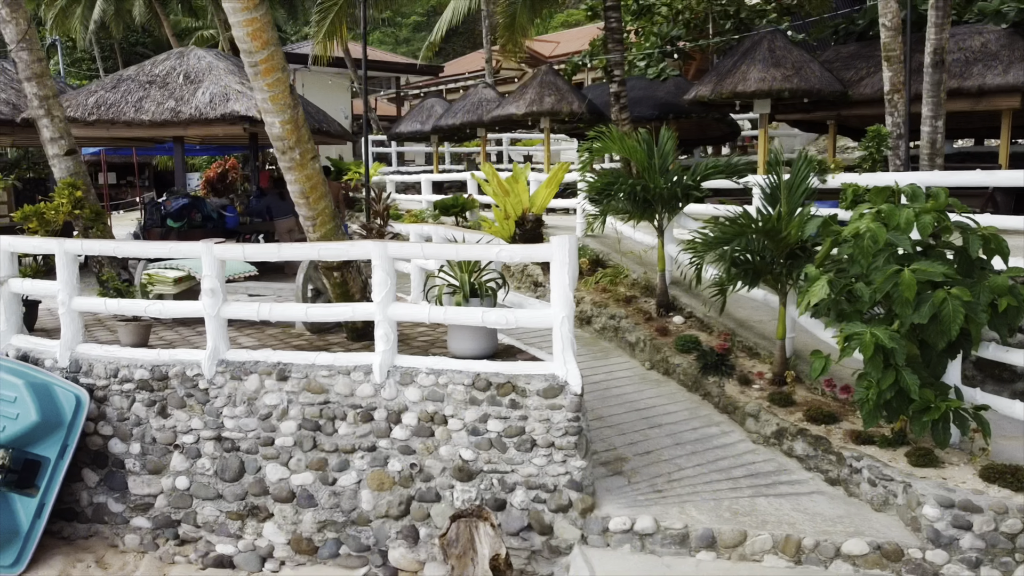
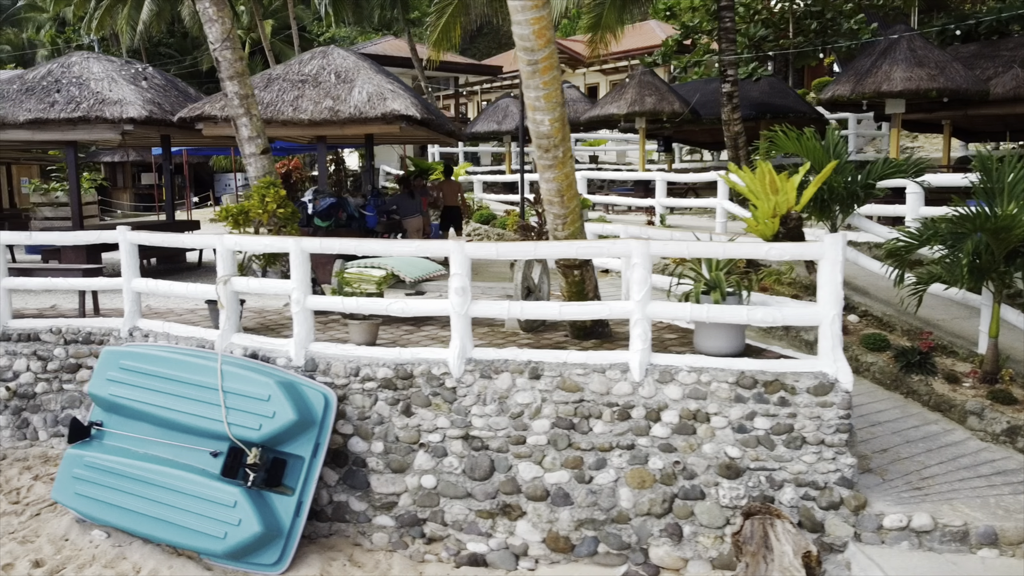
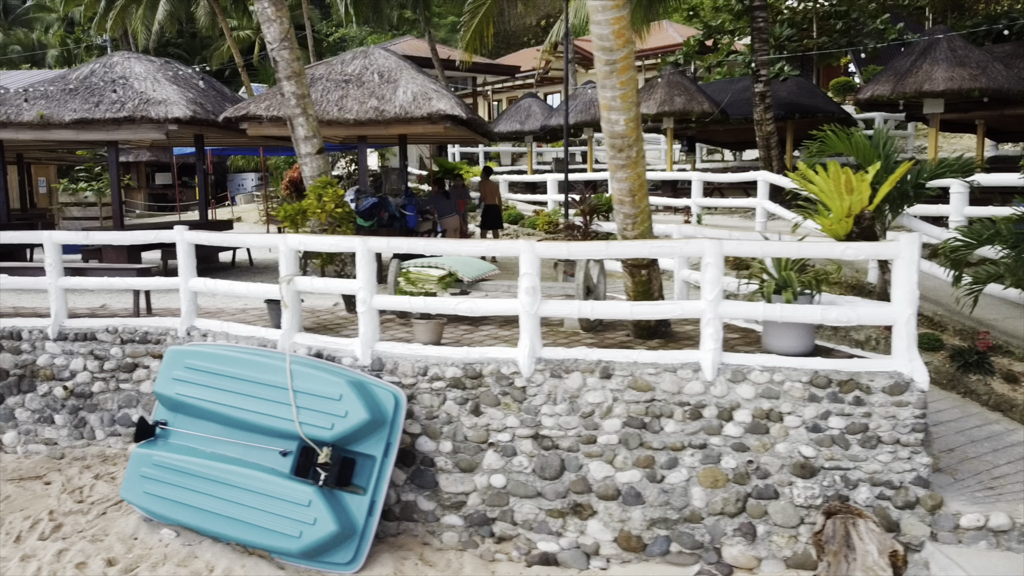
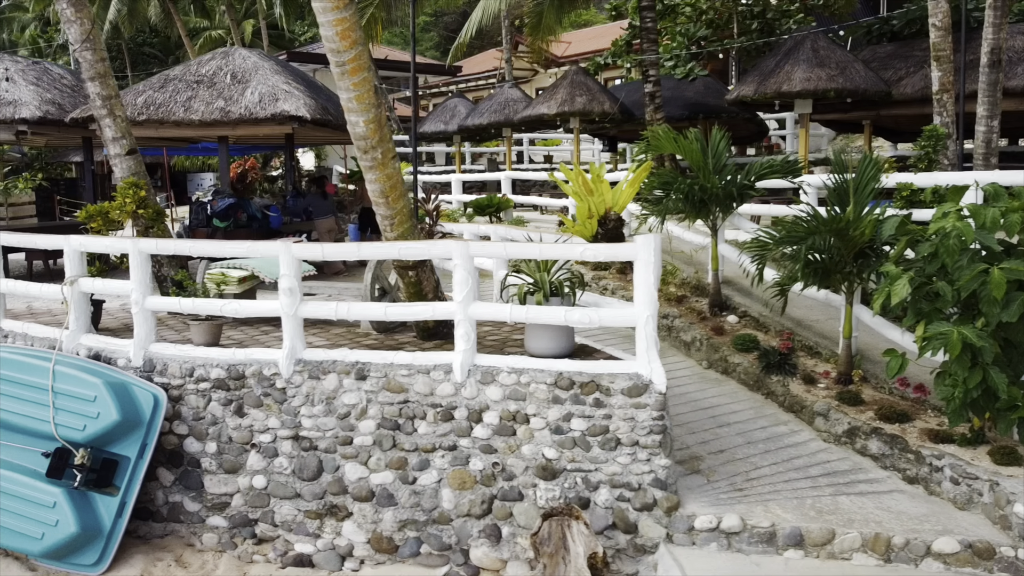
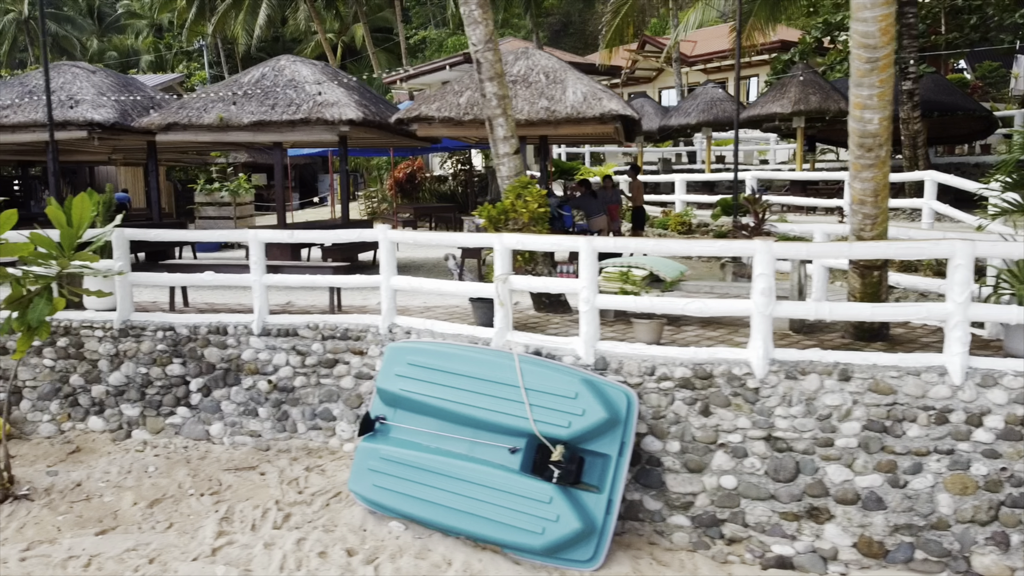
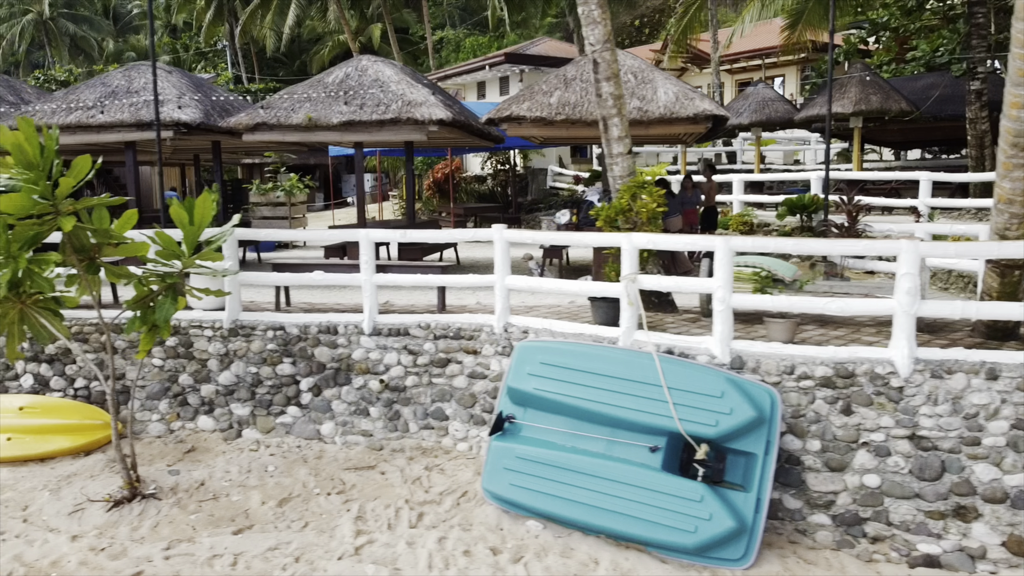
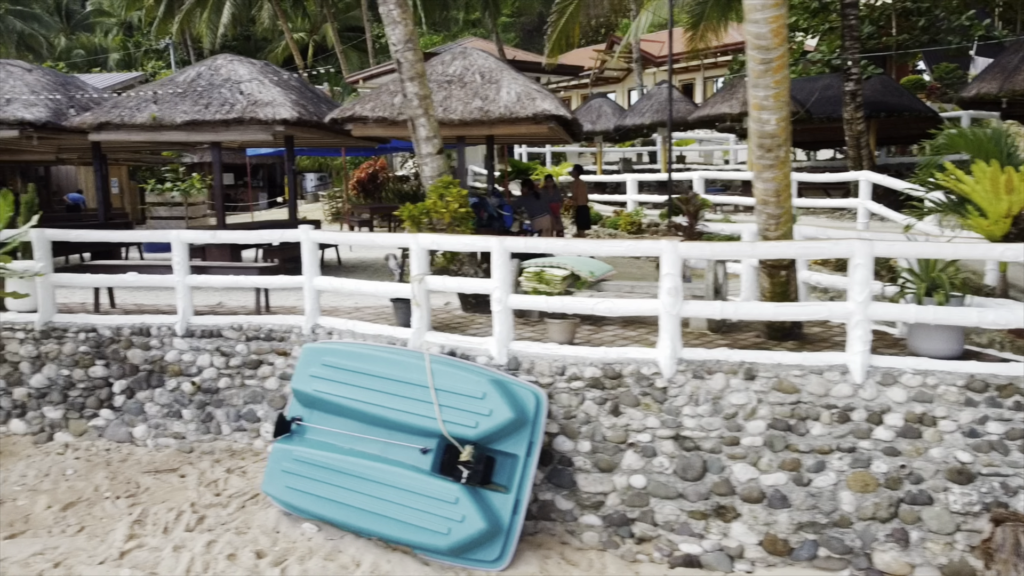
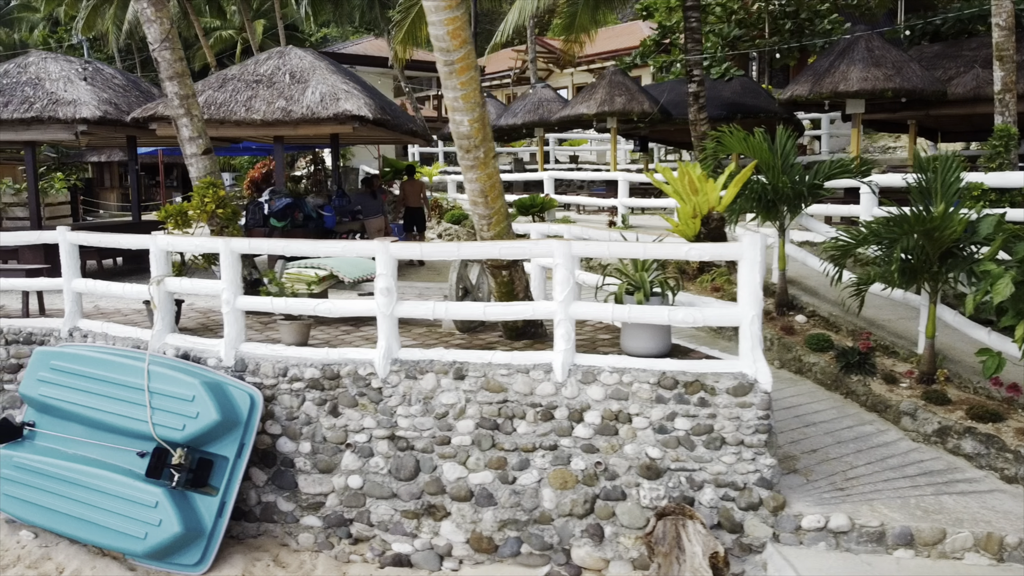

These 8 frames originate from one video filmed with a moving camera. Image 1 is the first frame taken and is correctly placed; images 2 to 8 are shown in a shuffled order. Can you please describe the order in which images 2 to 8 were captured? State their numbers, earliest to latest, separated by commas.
4, 8, 2, 3, 7, 5, 6
